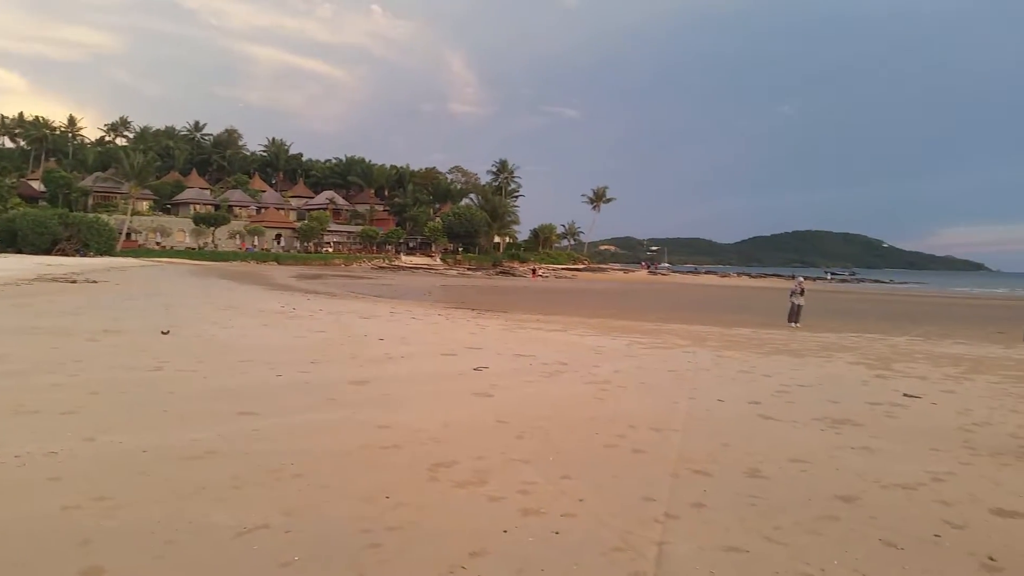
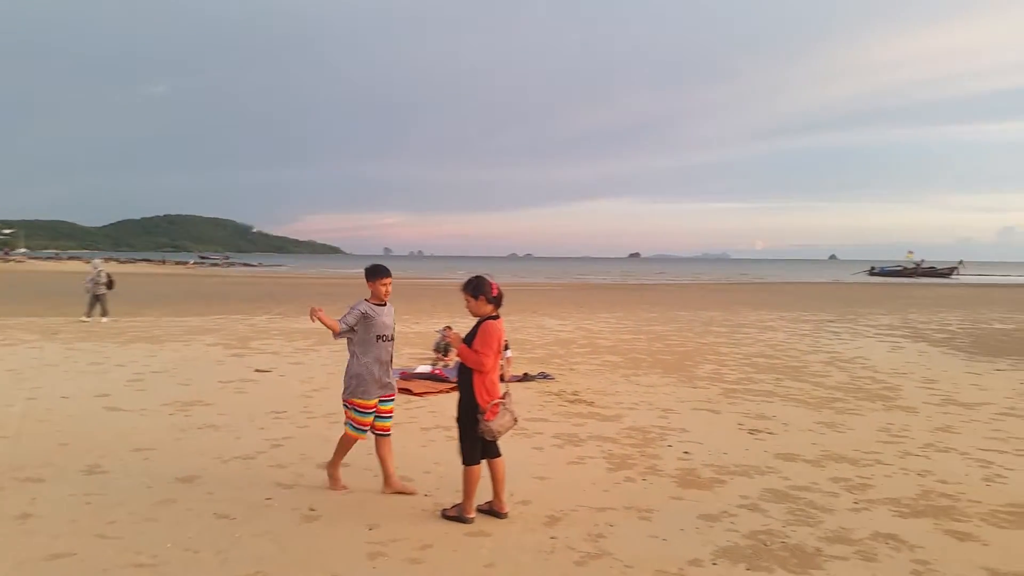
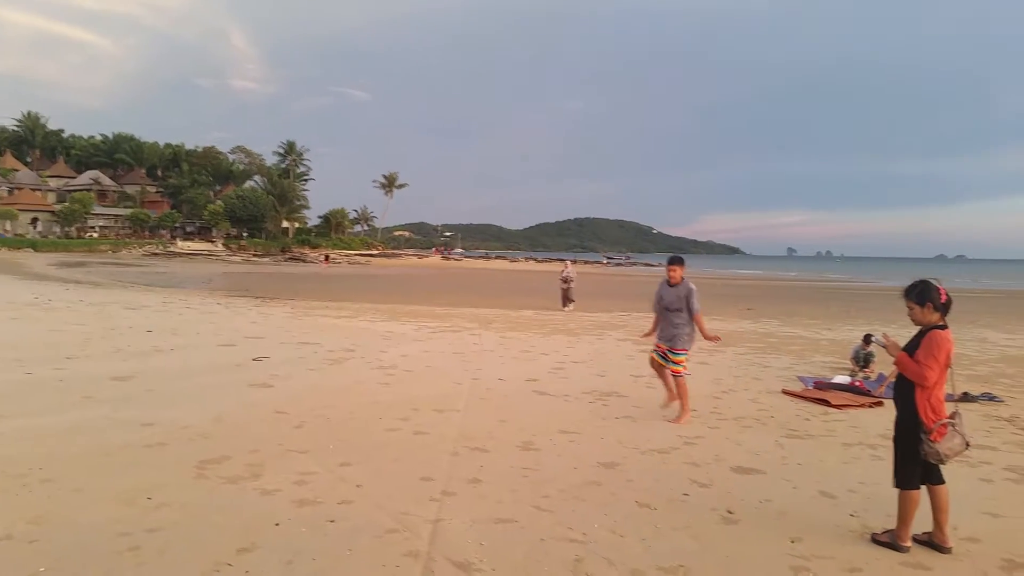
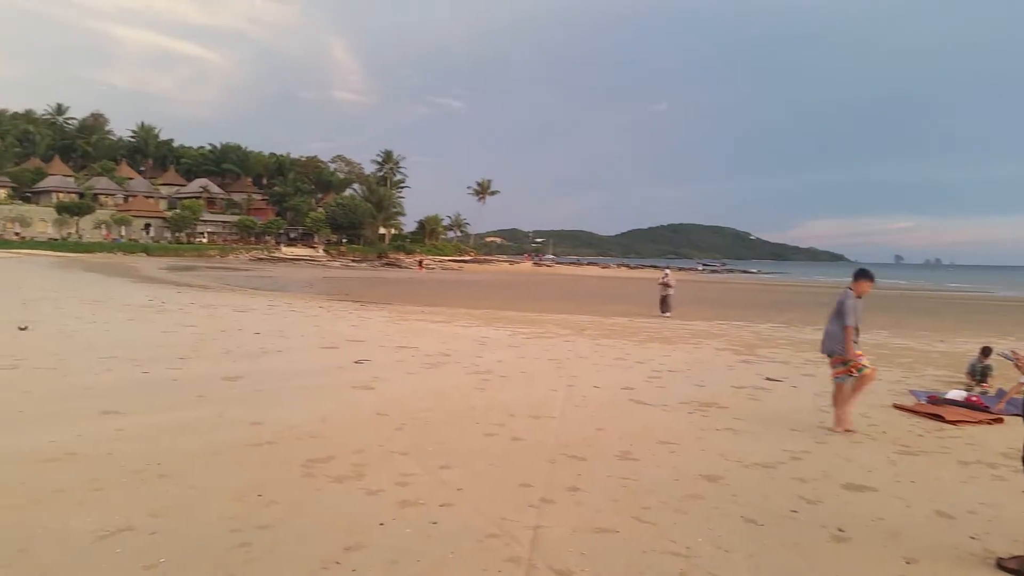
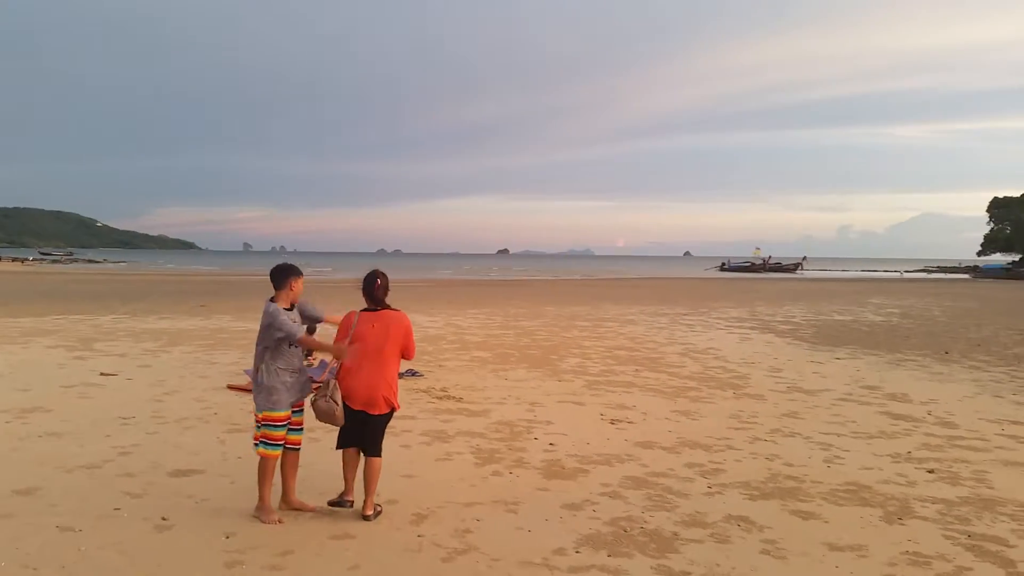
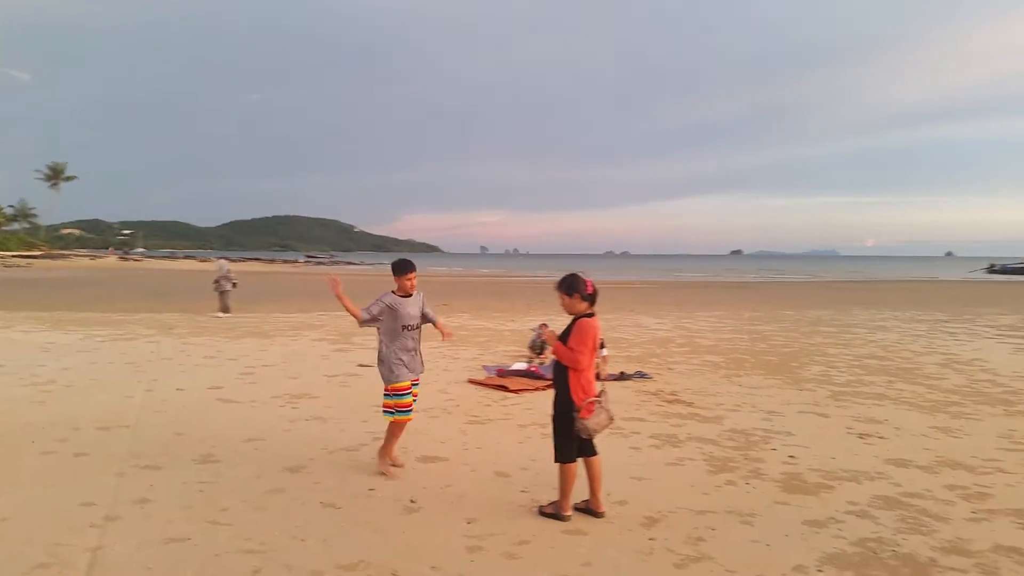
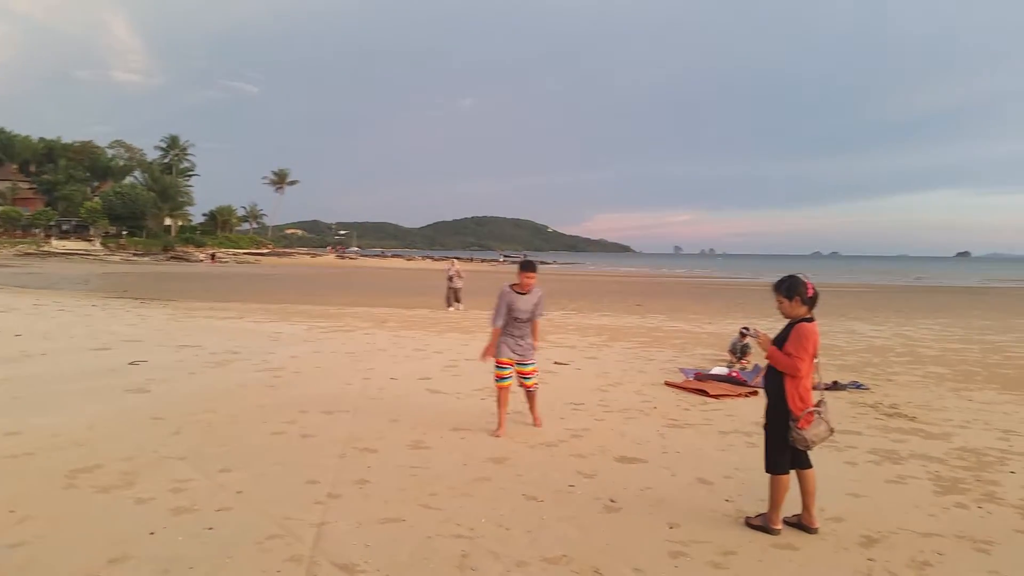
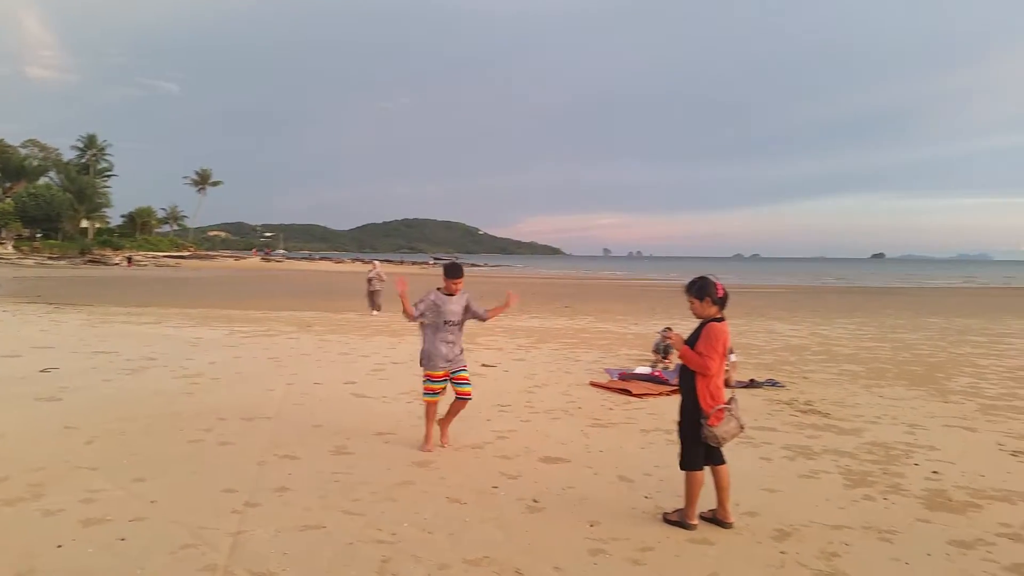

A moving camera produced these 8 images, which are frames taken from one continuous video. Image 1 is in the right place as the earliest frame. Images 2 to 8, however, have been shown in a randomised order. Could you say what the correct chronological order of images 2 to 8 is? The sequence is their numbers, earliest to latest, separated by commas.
4, 3, 7, 8, 6, 2, 5
